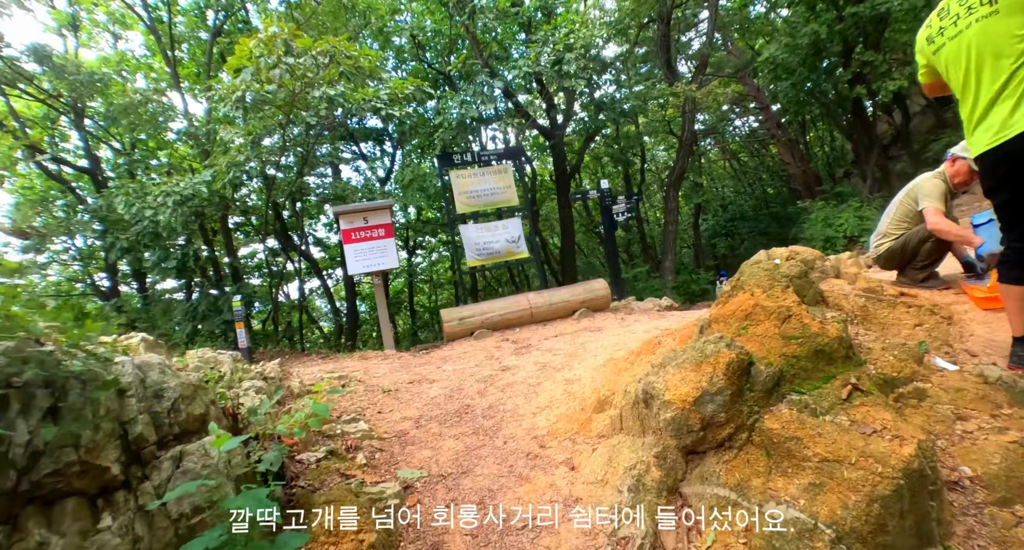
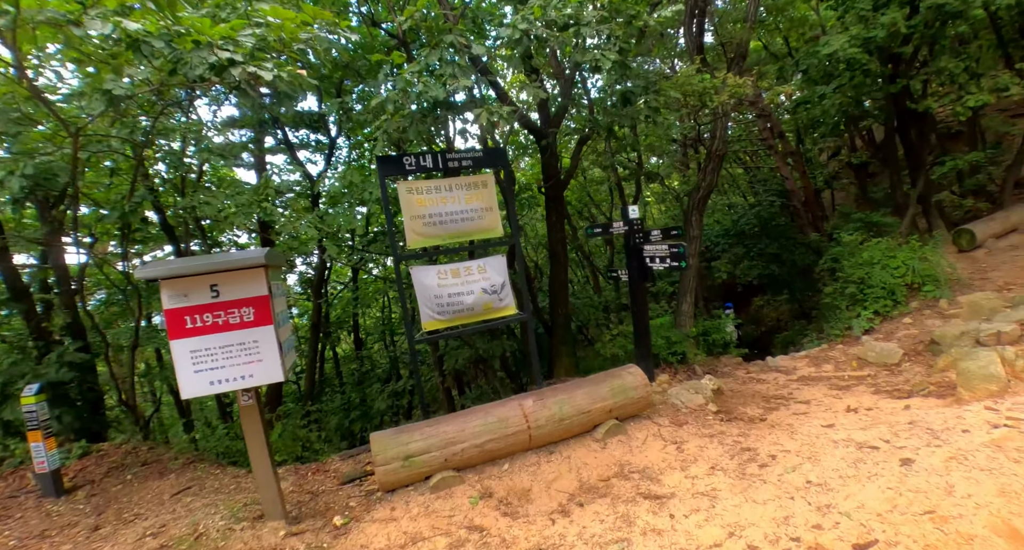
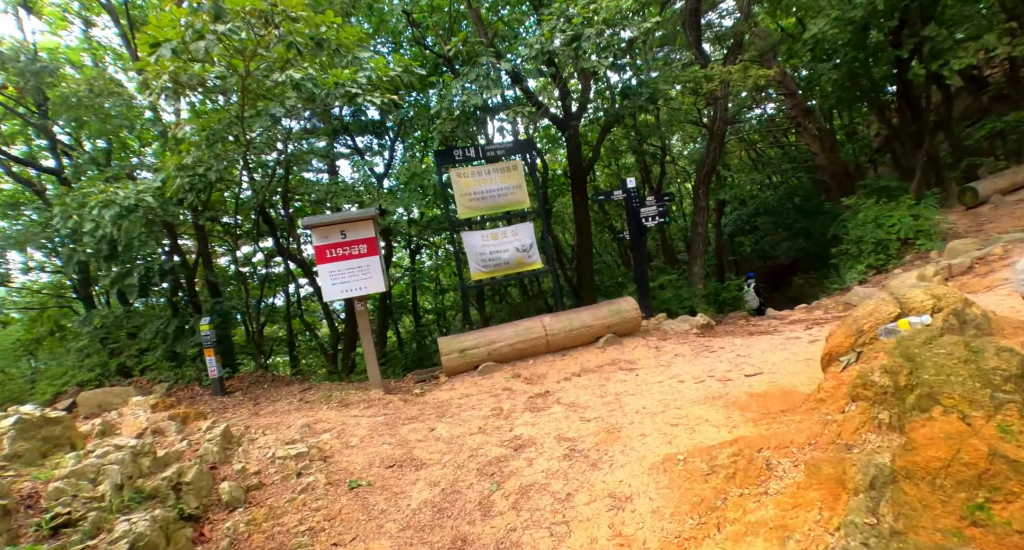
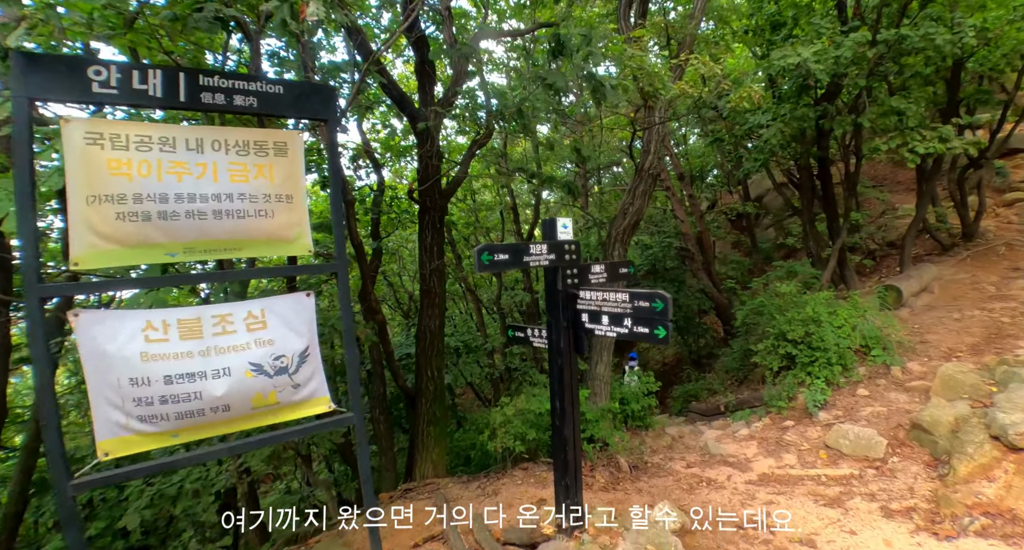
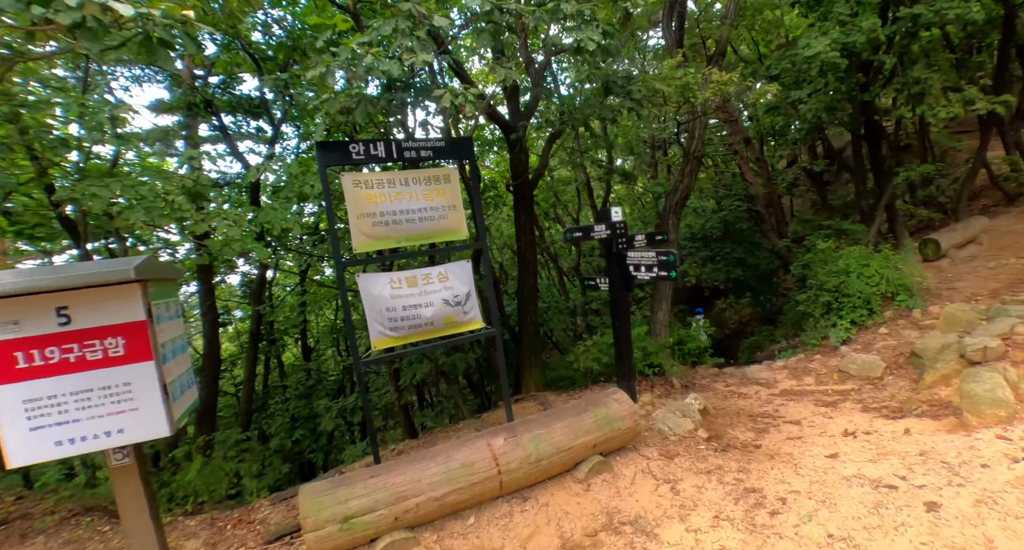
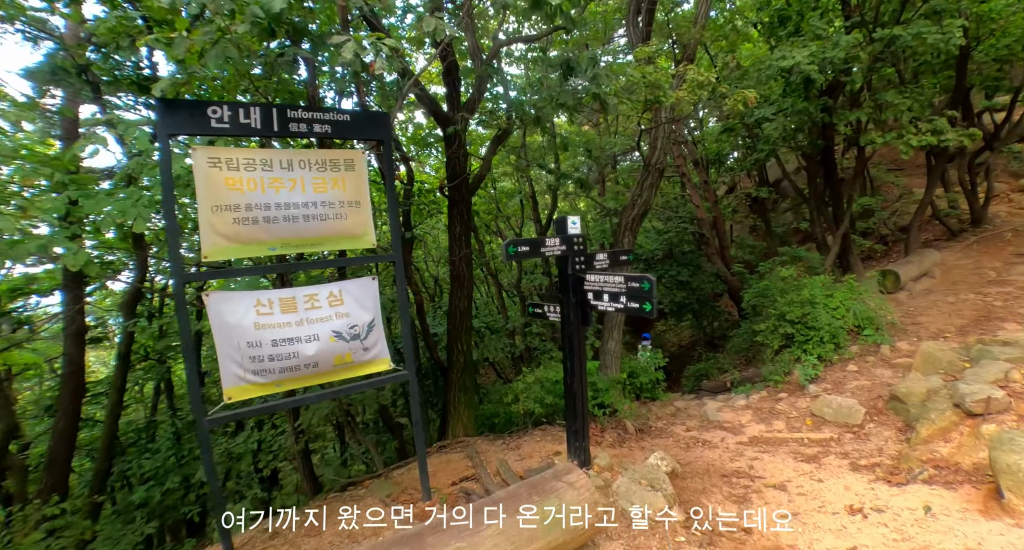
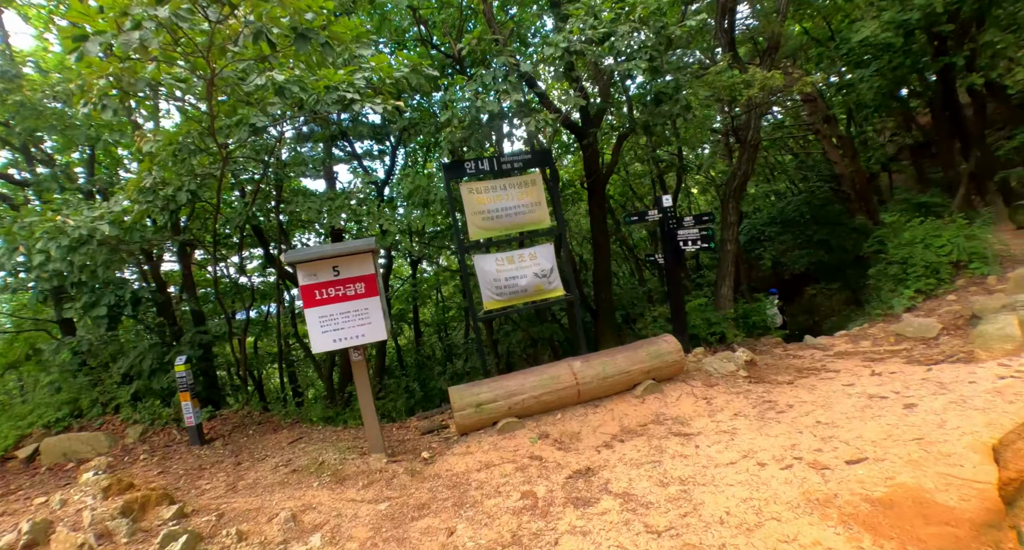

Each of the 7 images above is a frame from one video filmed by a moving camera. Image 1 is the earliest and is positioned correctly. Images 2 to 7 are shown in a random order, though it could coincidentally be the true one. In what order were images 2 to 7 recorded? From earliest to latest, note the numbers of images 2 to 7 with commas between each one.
3, 7, 2, 5, 6, 4
